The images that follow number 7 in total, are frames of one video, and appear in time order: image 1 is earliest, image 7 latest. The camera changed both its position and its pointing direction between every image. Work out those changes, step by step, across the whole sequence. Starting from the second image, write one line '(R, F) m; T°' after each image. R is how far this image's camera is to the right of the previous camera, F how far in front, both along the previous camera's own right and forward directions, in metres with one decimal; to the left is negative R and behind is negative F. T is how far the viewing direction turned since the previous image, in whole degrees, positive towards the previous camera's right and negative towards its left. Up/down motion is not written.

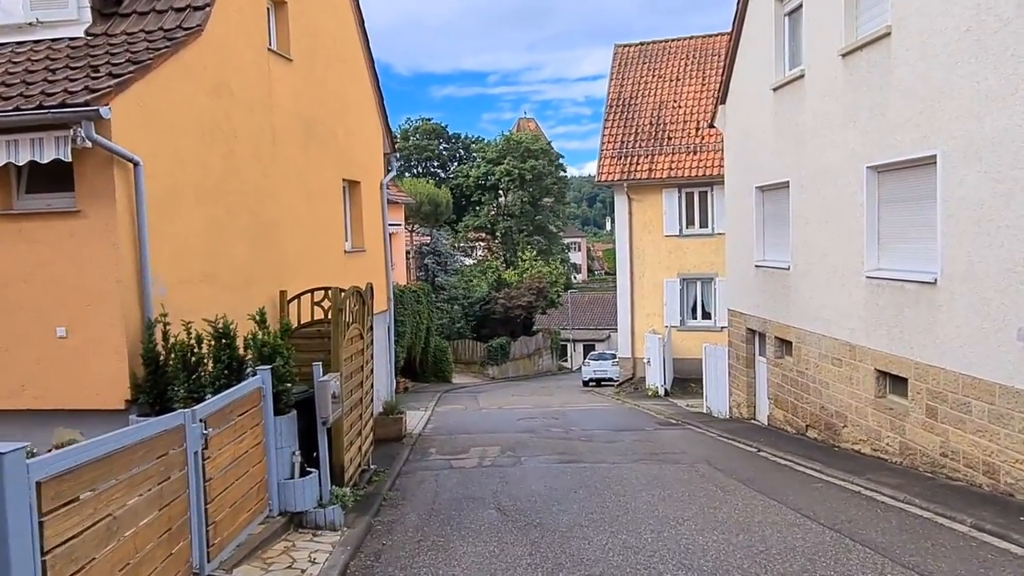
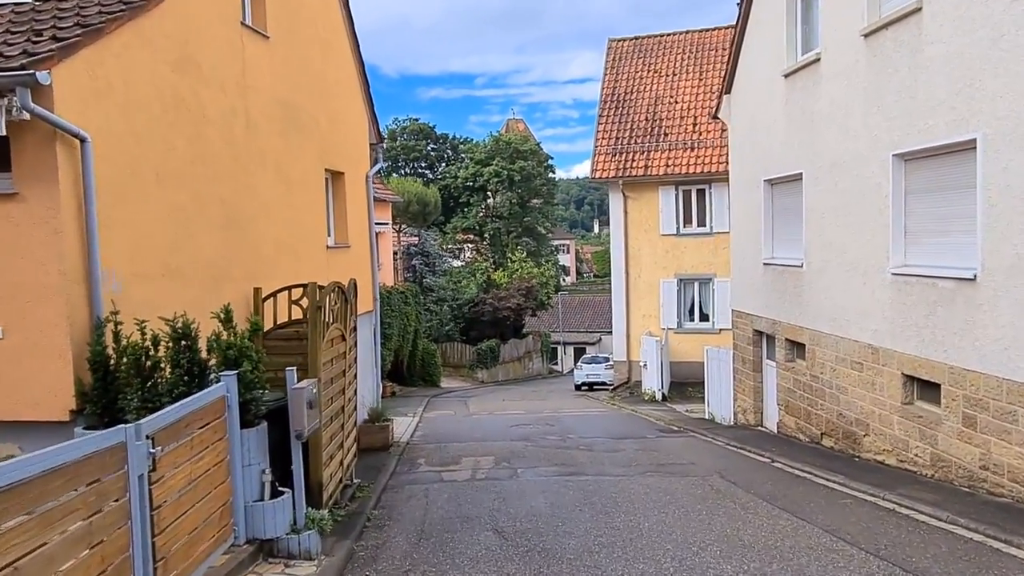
(-0.1, +0.9) m; +1°
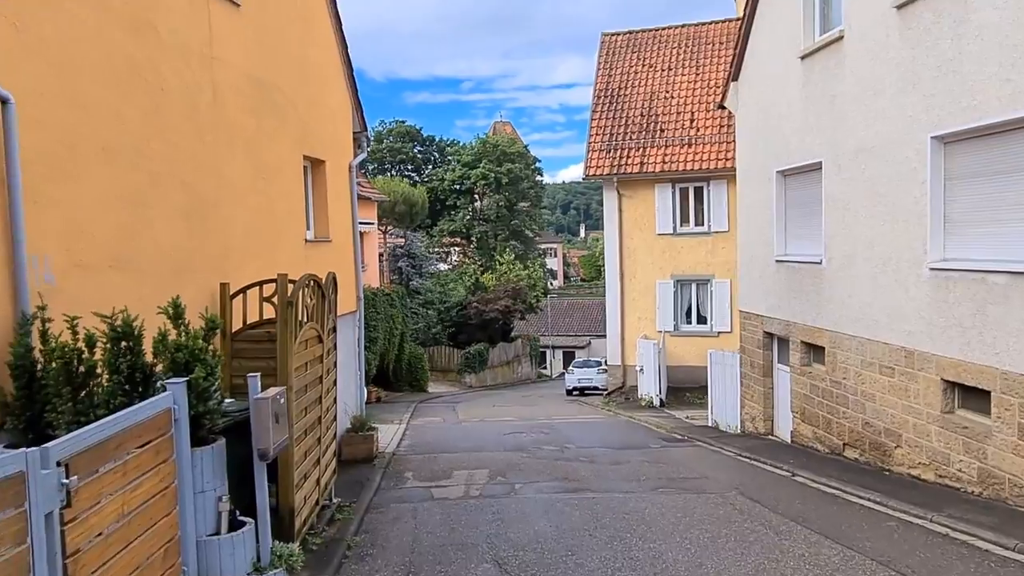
(-0.2, +1.1) m; +1°
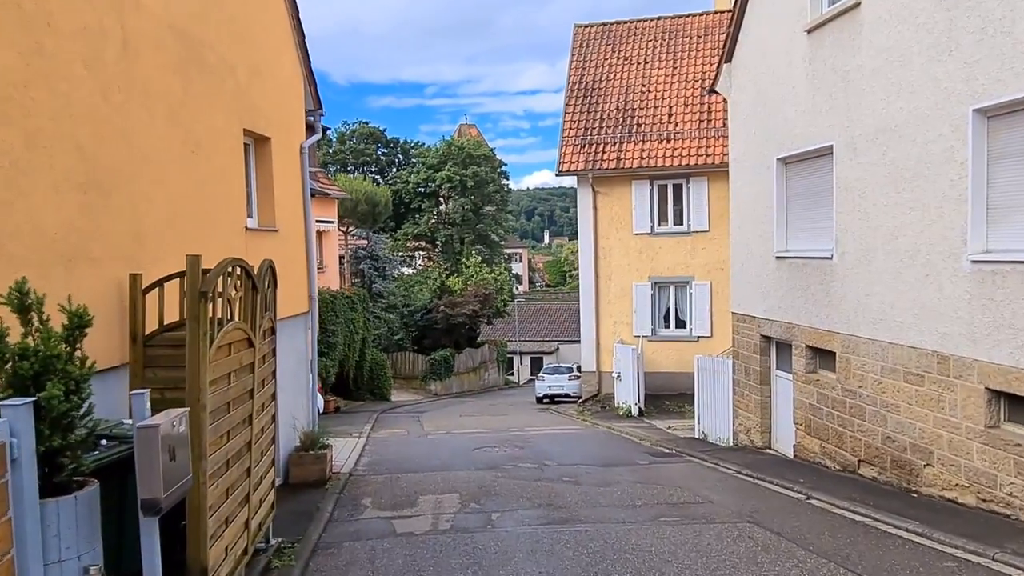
(-0.1, +1.5) m; +3°
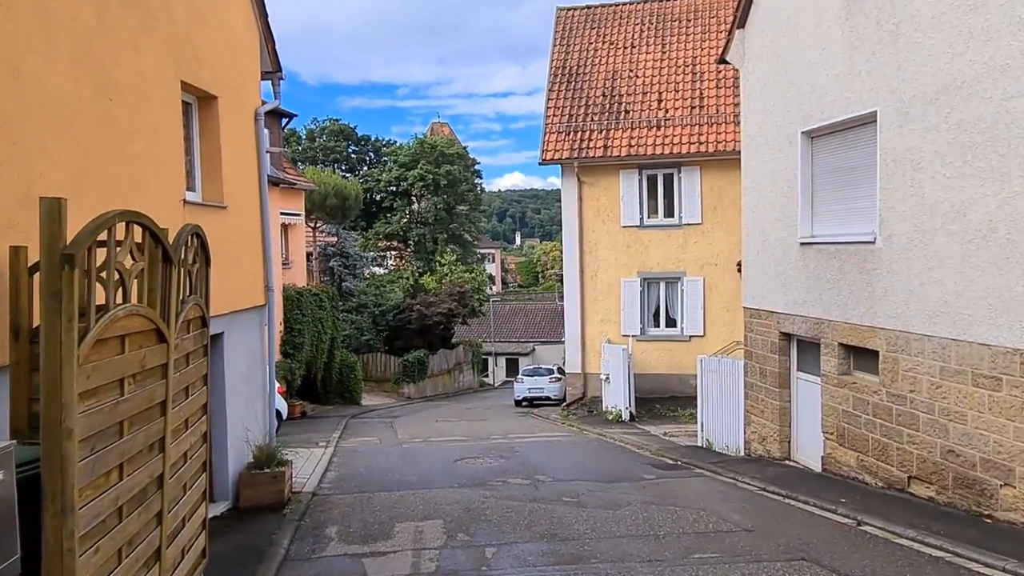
(-0.3, +1.6) m; +2°
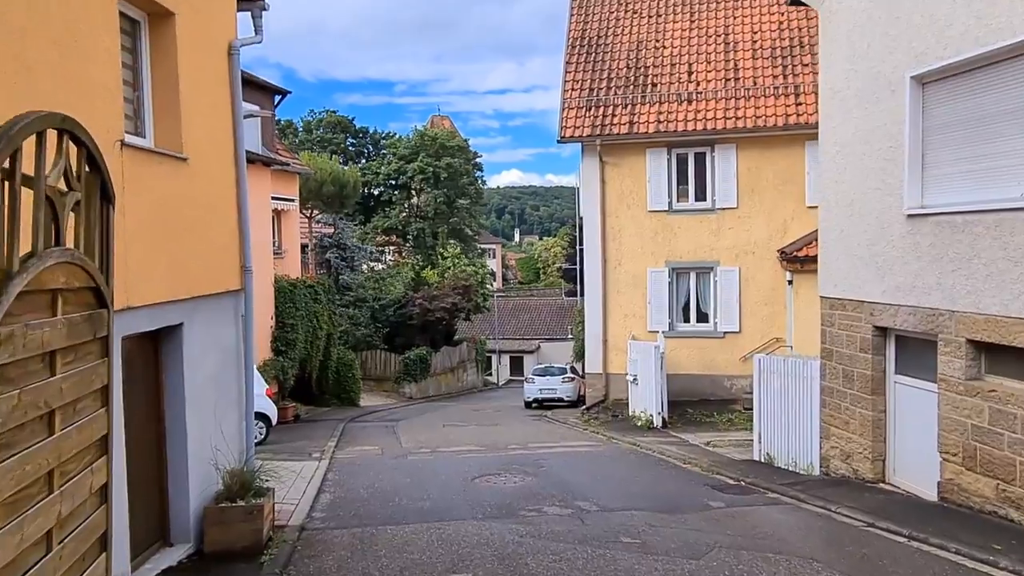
(-0.5, +2.2) m; 0°
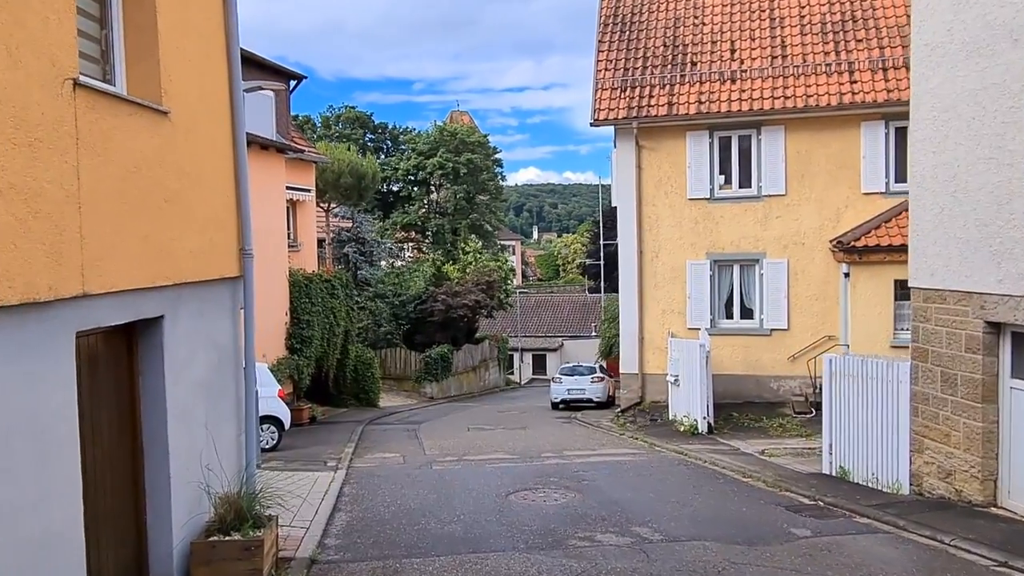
(-0.3, +1.4) m; -1°
